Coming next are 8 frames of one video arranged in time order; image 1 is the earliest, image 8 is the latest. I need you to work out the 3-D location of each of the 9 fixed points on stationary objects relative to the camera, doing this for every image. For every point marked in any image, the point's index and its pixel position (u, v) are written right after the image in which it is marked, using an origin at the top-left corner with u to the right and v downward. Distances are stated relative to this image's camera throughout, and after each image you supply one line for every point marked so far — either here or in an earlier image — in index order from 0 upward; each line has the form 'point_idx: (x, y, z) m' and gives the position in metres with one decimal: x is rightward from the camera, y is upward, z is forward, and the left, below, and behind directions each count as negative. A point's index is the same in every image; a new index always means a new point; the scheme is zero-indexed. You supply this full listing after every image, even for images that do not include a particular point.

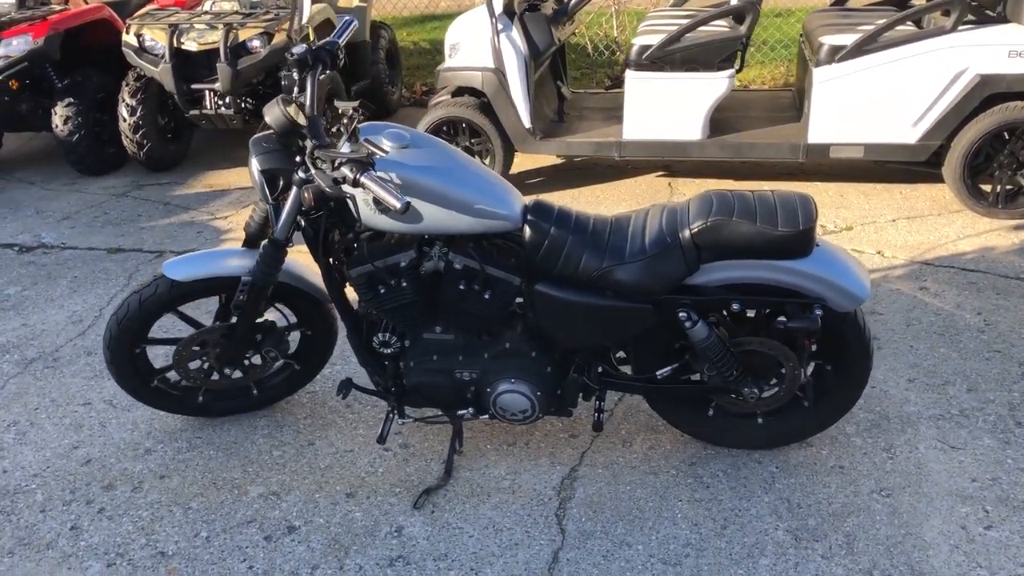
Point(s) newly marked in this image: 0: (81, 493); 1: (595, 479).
0: (-1.4, -0.7, +3.0) m
1: (+0.3, -0.6, +3.0) m
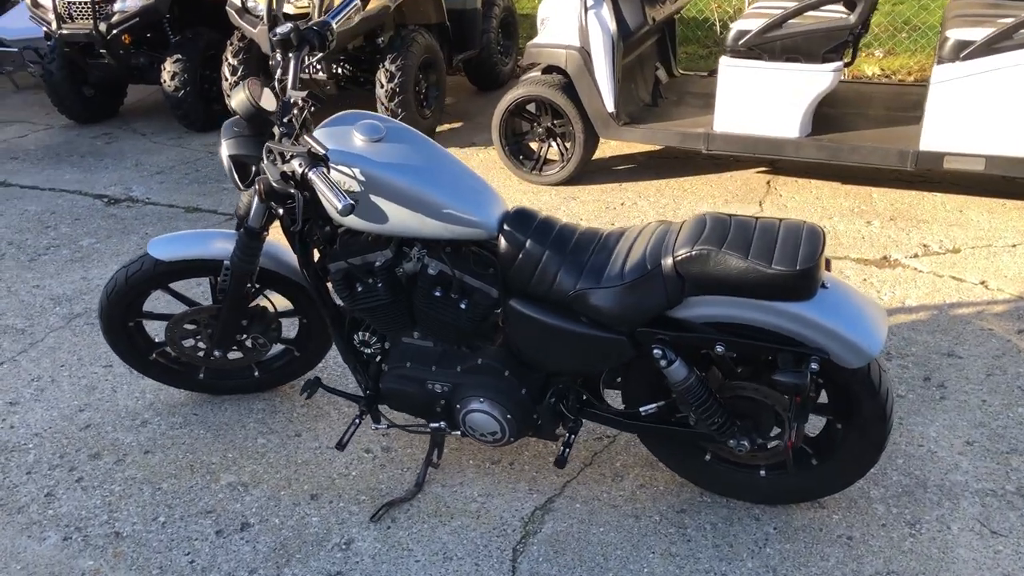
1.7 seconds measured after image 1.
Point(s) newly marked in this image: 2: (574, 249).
0: (-1.4, -0.6, +3.1) m
1: (+0.2, -0.6, +2.7) m
2: (+0.2, +0.1, +2.5) m
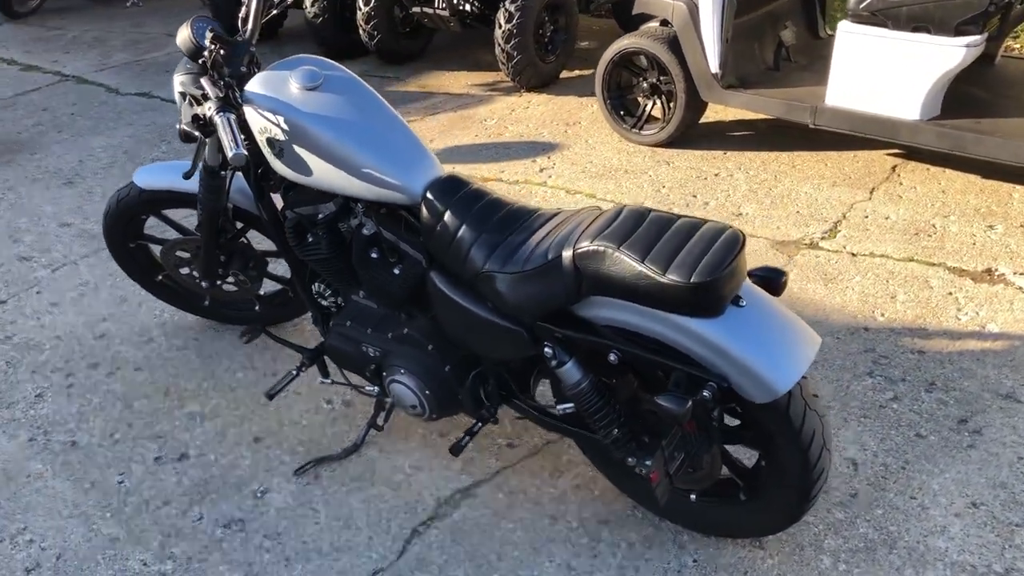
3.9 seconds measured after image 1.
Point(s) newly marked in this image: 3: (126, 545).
0: (-1.5, -0.3, +3.3) m
1: (-0.1, -0.6, +2.6) m
2: (0.0, +0.2, +2.3) m
3: (-1.0, -0.7, +2.5) m
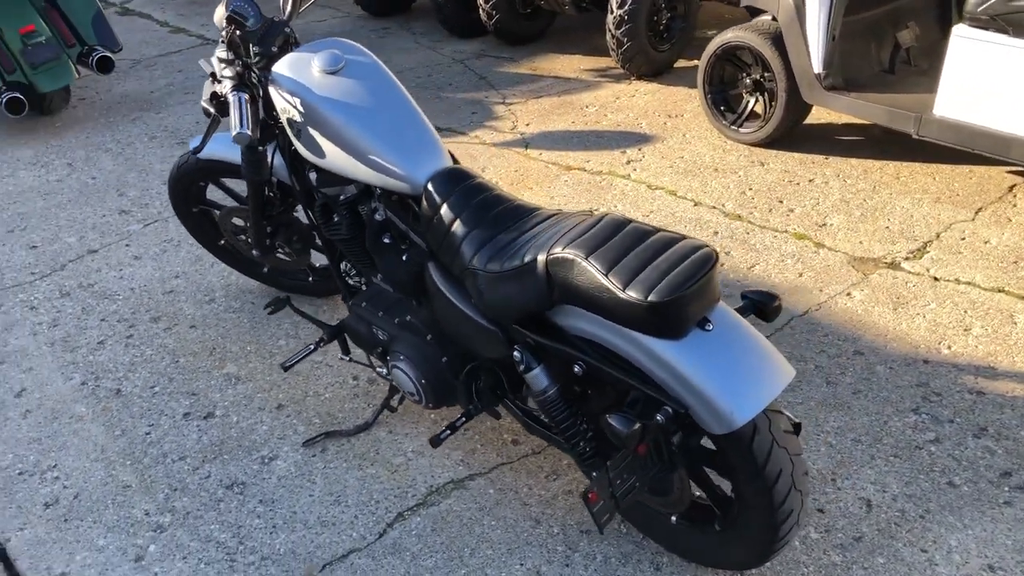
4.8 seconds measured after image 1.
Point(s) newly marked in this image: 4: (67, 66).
0: (-1.4, -0.1, +3.5) m
1: (-0.1, -0.6, +2.6) m
2: (-0.1, +0.2, +2.2) m
3: (-1.0, -0.6, +2.6) m
4: (-2.4, +1.2, +5.1) m
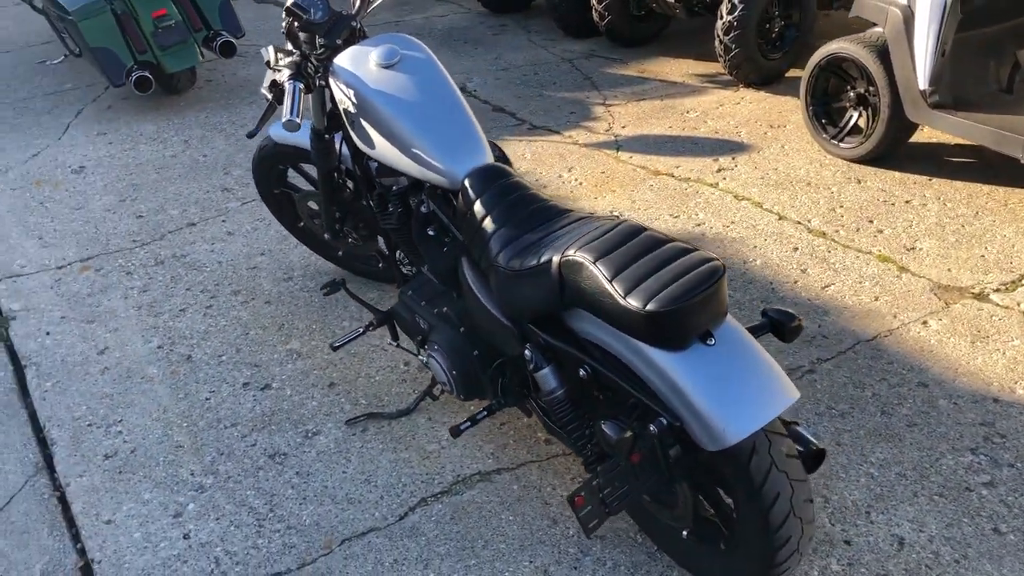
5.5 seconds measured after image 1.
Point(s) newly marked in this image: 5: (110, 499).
0: (-1.1, 0.0, +3.7) m
1: (0.0, -0.6, +2.6) m
2: (0.0, +0.2, +2.3) m
3: (-1.0, -0.5, +2.8) m
4: (-1.8, +1.4, +5.4) m
5: (-1.1, -0.6, +2.6) m
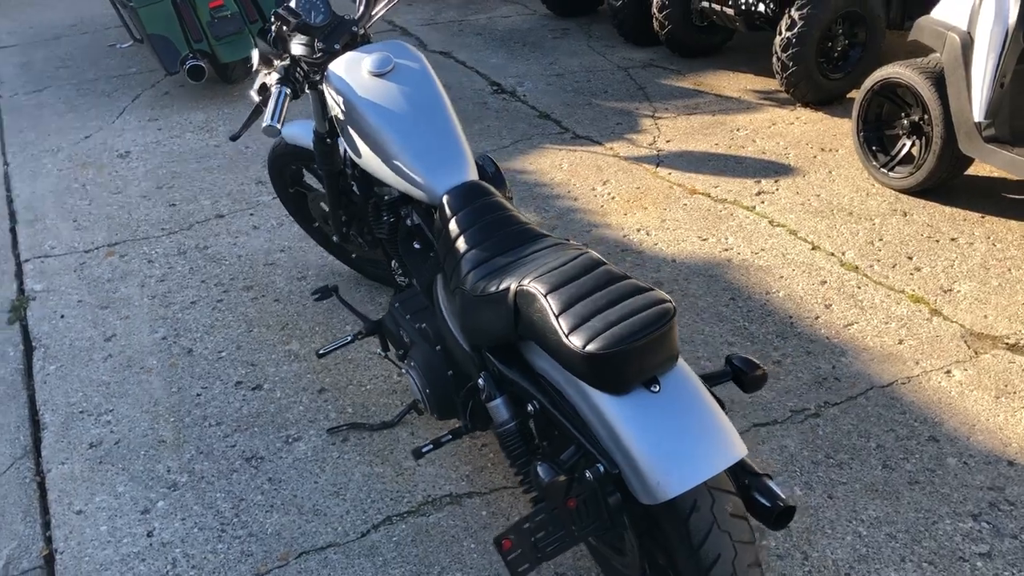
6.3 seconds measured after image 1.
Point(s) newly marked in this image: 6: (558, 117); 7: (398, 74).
0: (-1.1, 0.0, +3.7) m
1: (-0.1, -0.6, +2.5) m
2: (0.0, +0.1, +2.2) m
3: (-1.0, -0.5, +2.8) m
4: (-1.5, +1.4, +5.5) m
5: (-1.2, -0.6, +2.6) m
6: (+0.3, +0.9, +5.2) m
7: (-0.3, +0.6, +2.5) m
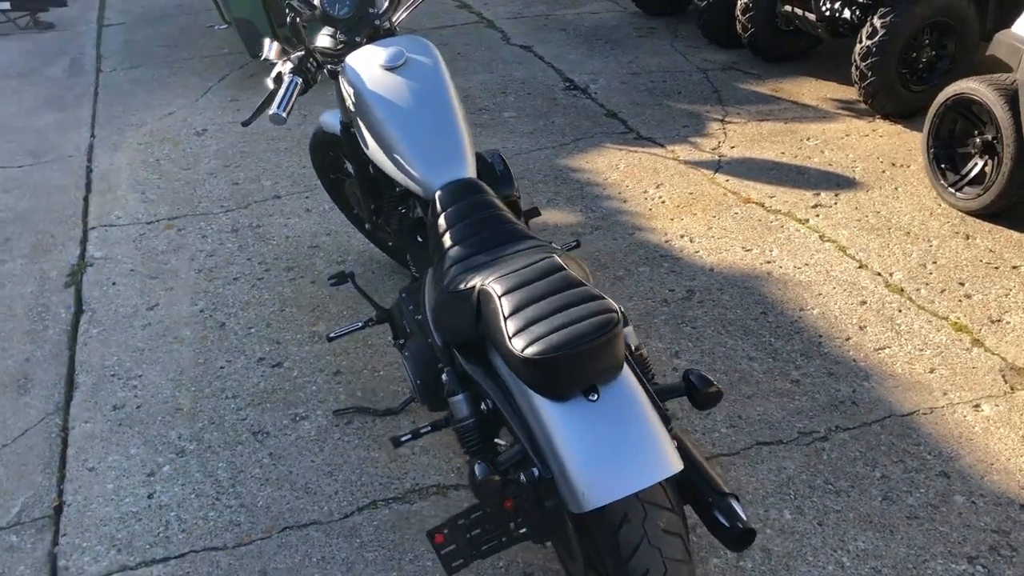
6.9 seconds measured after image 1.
0: (-1.0, +0.1, +3.8) m
1: (-0.2, -0.6, +2.6) m
2: (-0.1, +0.1, +2.2) m
3: (-1.0, -0.4, +2.9) m
4: (-1.1, +1.6, +5.6) m
5: (-1.2, -0.5, +2.8) m
6: (+0.6, +0.9, +5.2) m
7: (-0.3, +0.6, +2.5) m
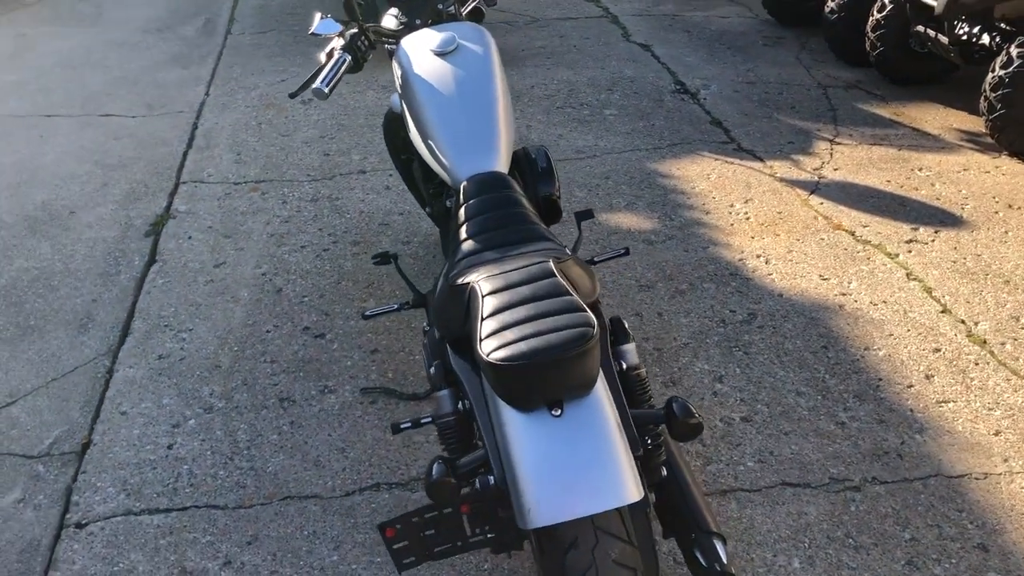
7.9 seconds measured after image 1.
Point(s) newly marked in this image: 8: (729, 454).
0: (-0.7, +0.2, +3.9) m
1: (-0.2, -0.6, +2.5) m
2: (0.0, +0.1, +2.2) m
3: (-0.9, -0.3, +3.0) m
4: (-0.4, +1.7, +5.7) m
5: (-1.2, -0.3, +2.9) m
6: (+1.2, +0.9, +5.0) m
7: (-0.1, +0.6, +2.5) m
8: (+0.6, -0.5, +2.7) m
